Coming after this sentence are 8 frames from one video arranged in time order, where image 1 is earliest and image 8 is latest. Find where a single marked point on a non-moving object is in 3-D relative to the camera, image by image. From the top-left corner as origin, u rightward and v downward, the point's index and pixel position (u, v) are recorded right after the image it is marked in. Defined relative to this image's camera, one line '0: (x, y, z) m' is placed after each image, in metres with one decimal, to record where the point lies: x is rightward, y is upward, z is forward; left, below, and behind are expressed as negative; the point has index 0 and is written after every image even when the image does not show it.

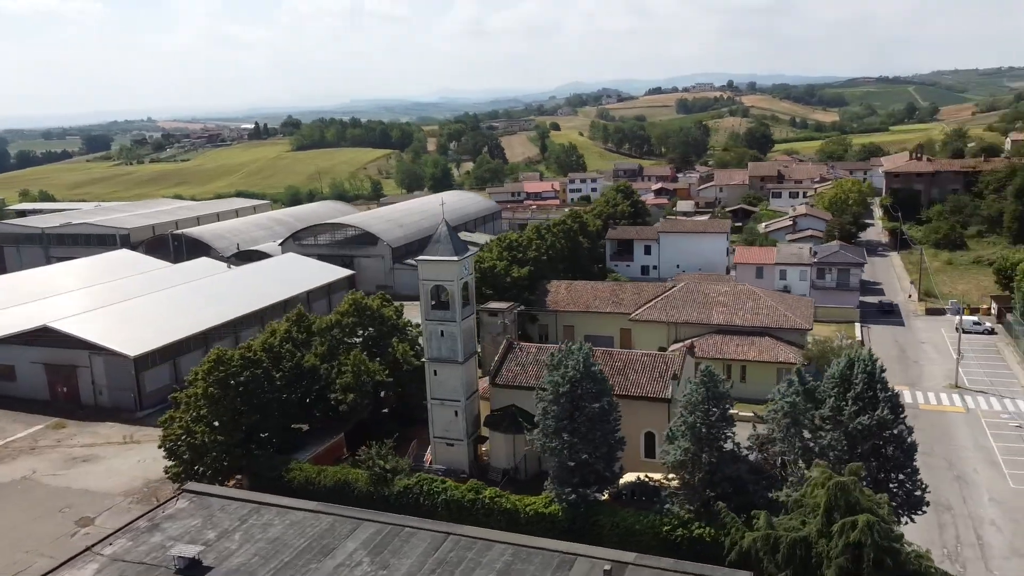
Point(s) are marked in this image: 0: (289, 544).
0: (-4.8, -5.5, +17.4) m
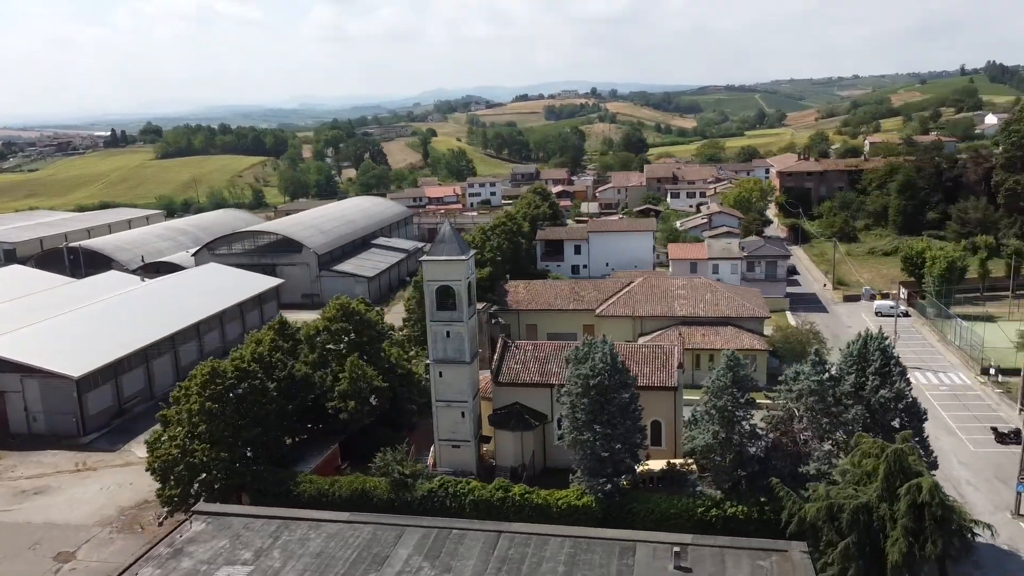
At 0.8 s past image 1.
0: (-3.6, -5.6, +16.8) m
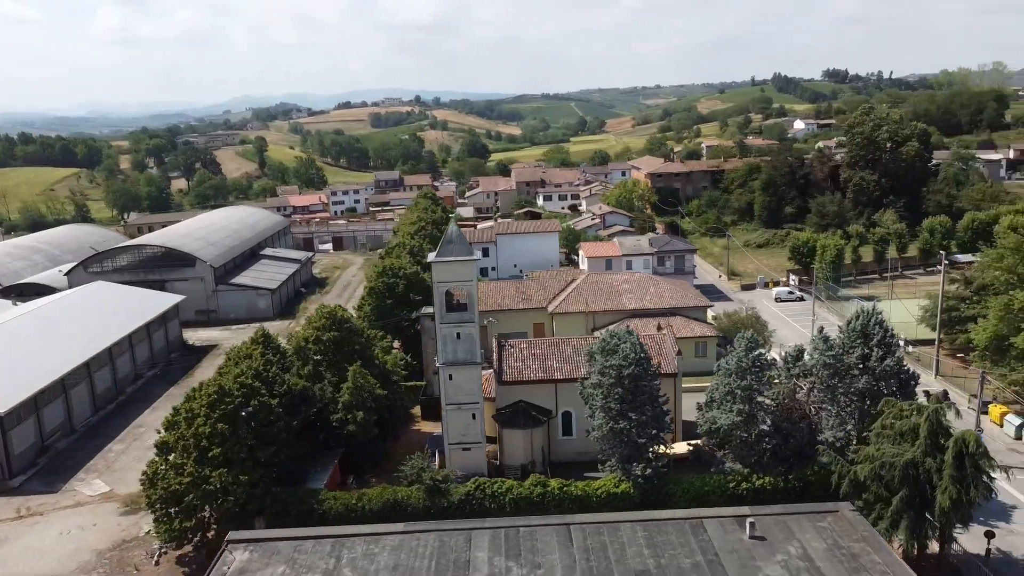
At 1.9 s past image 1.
0: (-1.9, -5.6, +16.2) m
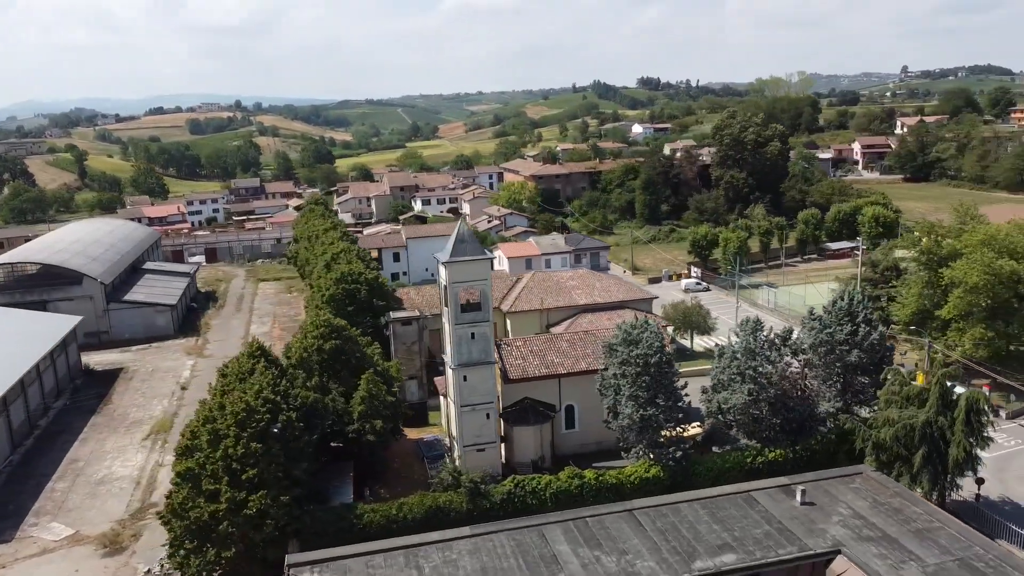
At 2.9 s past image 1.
0: (-0.1, -5.6, +16.0) m
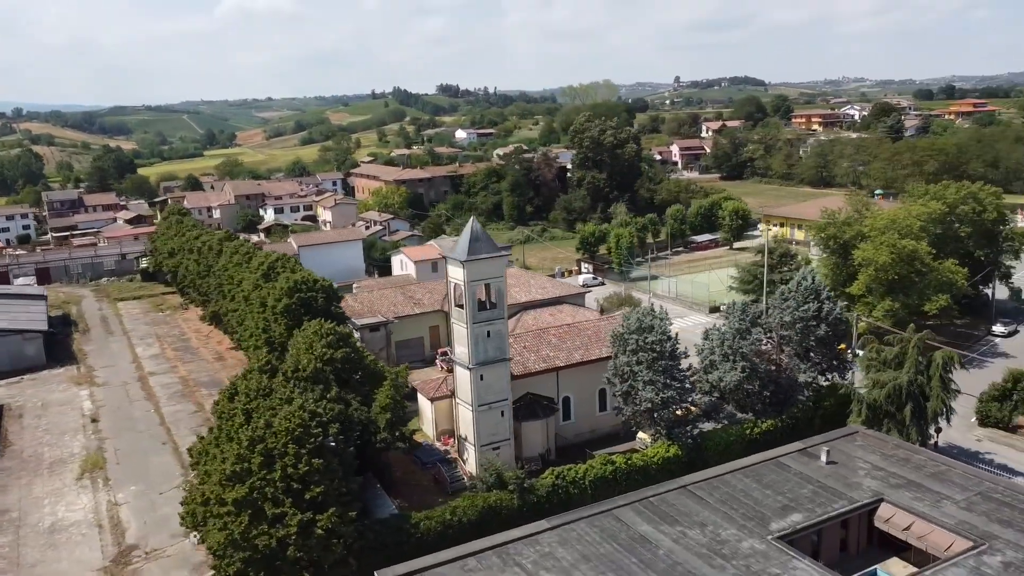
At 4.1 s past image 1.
0: (+1.9, -5.4, +16.4) m
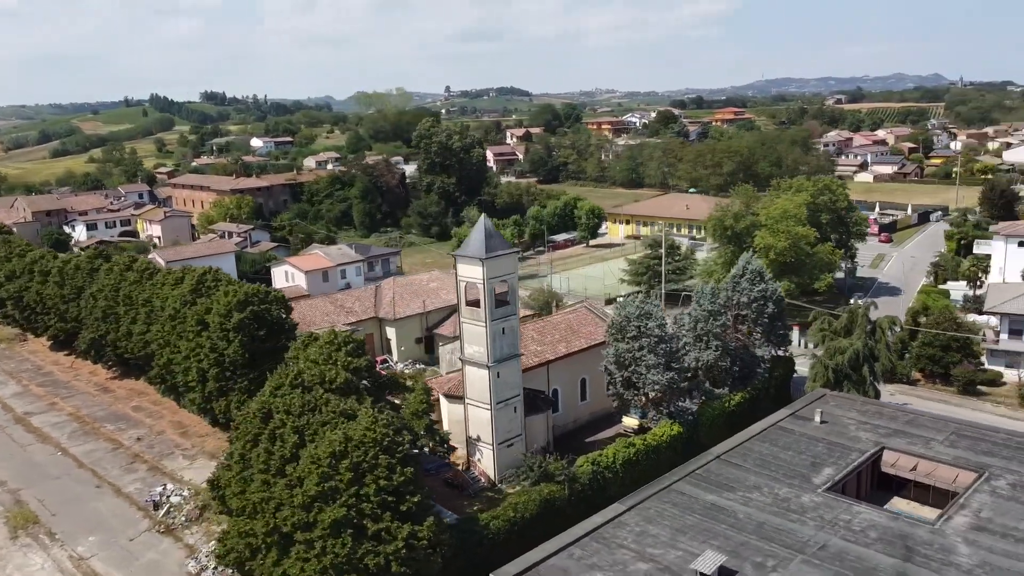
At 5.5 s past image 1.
0: (+3.8, -5.1, +17.2) m
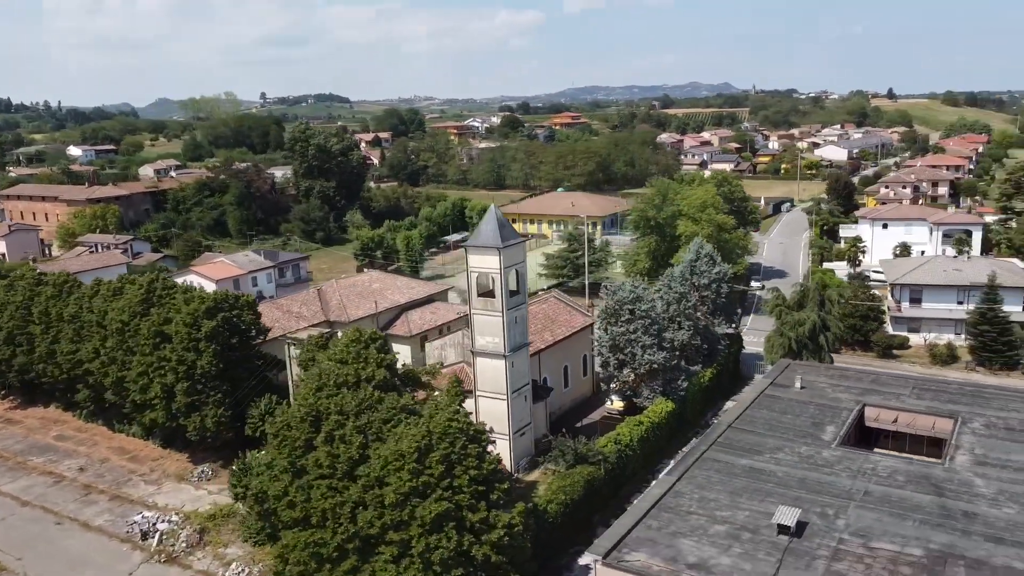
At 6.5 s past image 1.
0: (+5.2, -4.5, +18.2) m
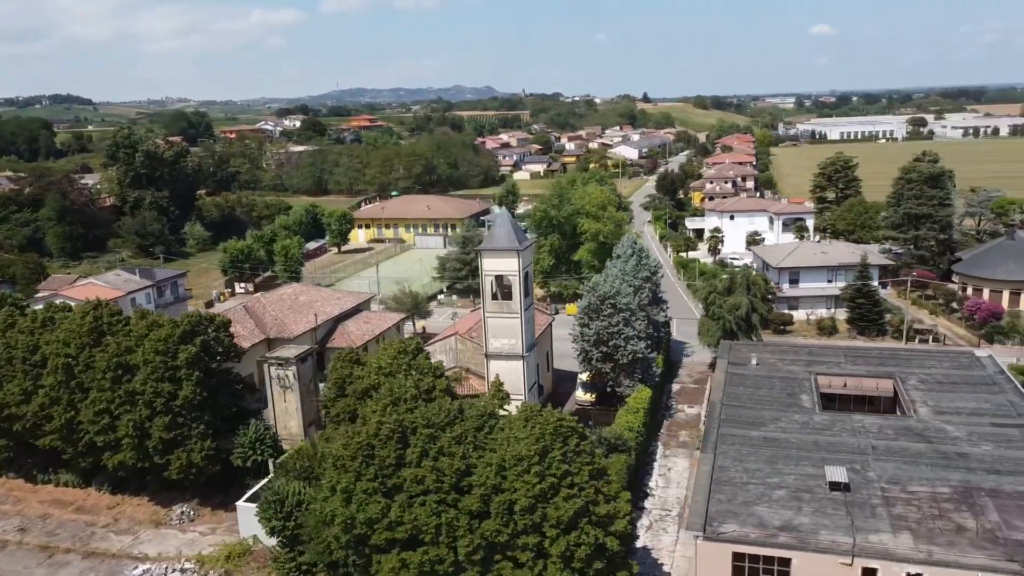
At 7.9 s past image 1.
0: (+6.5, -4.2, +20.2) m
